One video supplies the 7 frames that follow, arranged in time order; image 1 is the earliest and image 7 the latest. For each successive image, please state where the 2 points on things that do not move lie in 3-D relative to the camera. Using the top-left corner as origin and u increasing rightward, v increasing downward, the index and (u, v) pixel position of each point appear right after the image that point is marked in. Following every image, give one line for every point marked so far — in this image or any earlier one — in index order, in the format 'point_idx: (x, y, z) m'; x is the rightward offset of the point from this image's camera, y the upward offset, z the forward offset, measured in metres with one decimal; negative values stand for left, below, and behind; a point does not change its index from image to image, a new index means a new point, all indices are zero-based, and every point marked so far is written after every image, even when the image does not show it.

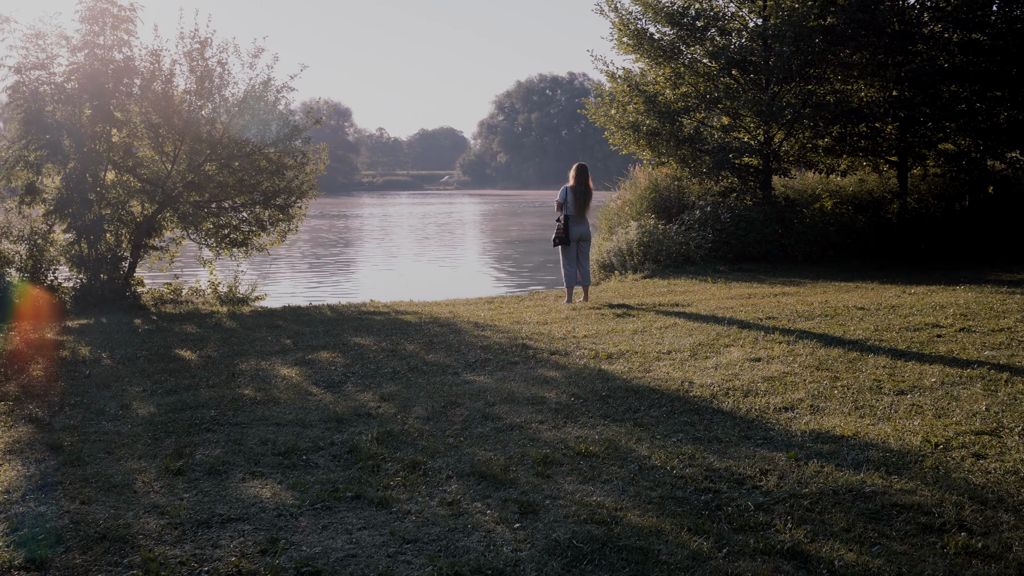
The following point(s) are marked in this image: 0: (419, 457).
0: (-0.5, -0.9, +4.0) m
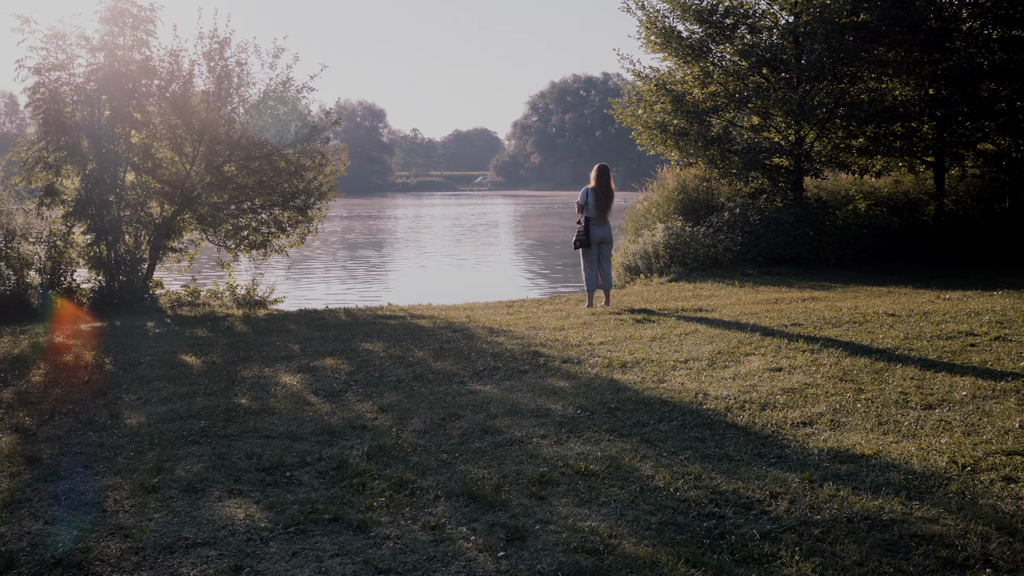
0: (-0.5, -0.9, +3.8) m
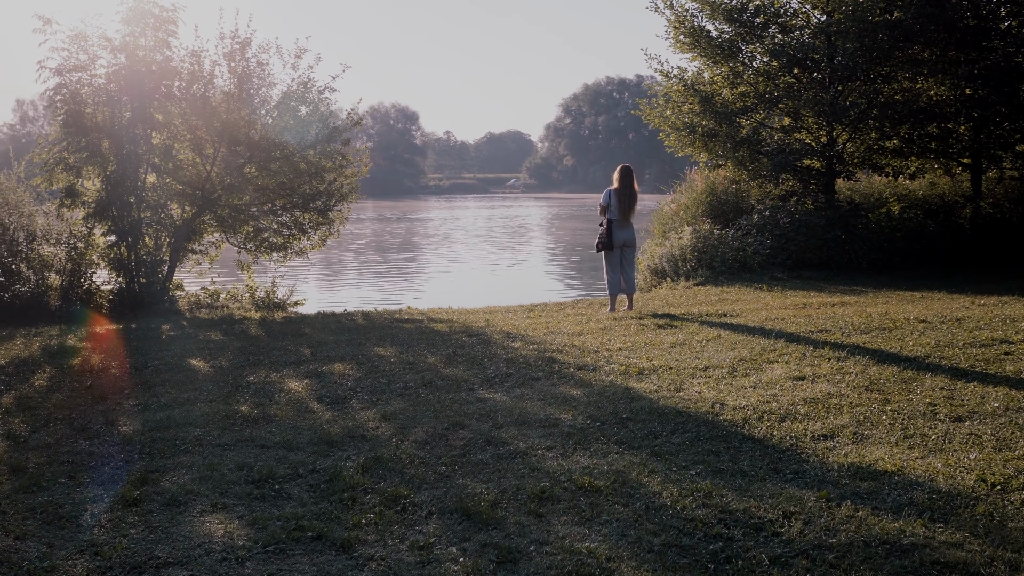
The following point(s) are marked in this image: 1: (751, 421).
0: (-0.5, -1.0, +3.6) m
1: (+1.7, -1.0, +5.4) m
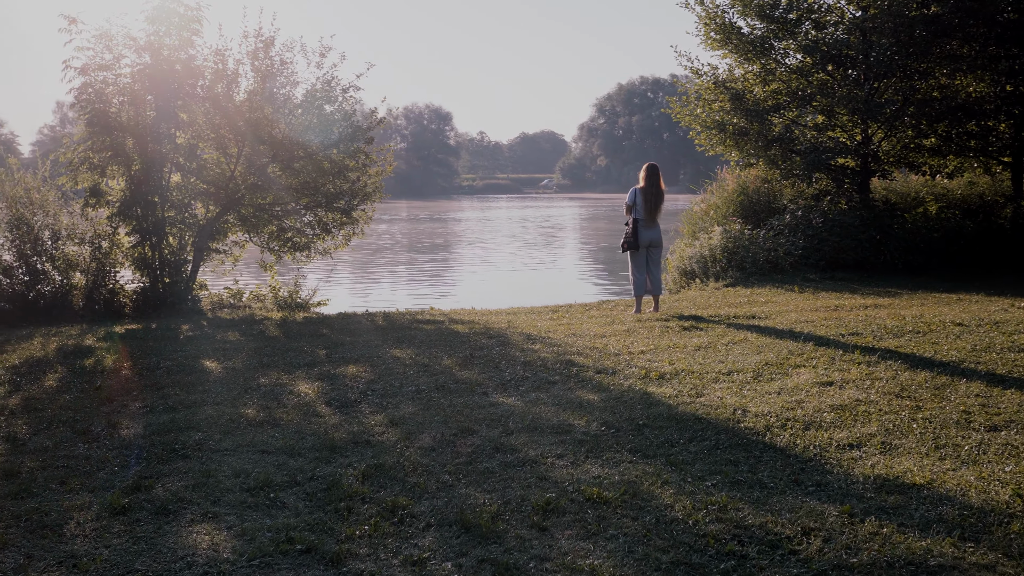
0: (-0.5, -1.0, +3.5) m
1: (+1.8, -1.0, +5.2) m
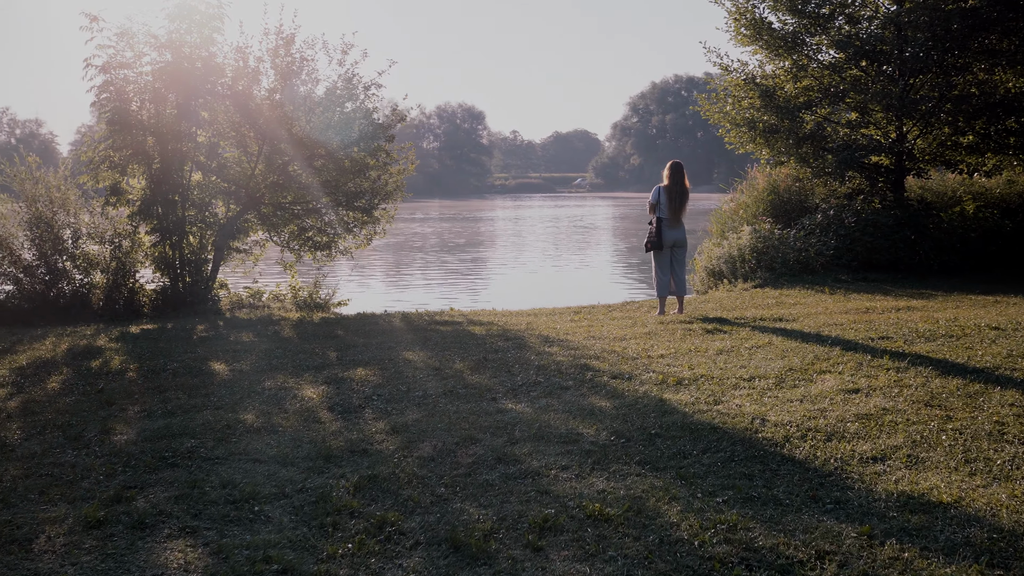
0: (-0.5, -1.0, +3.3) m
1: (+1.8, -1.0, +5.0) m
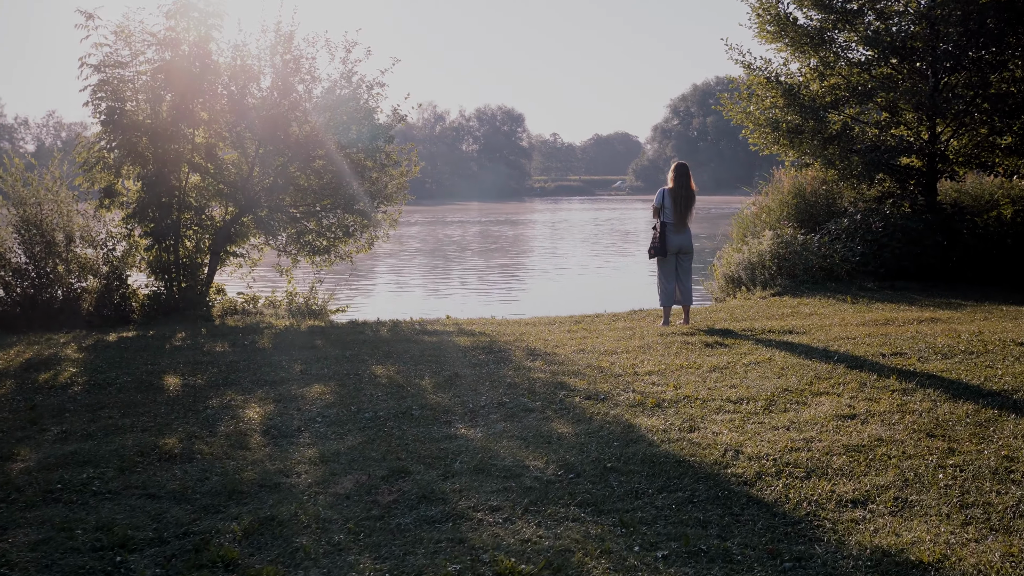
0: (-0.9, -1.1, +3.0) m
1: (+1.5, -1.1, +4.5) m
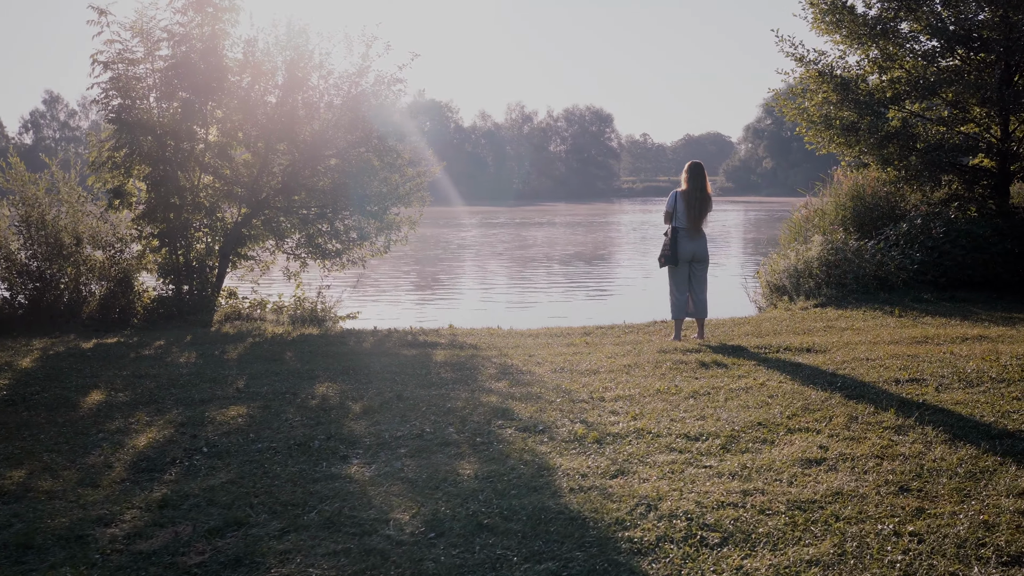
0: (-1.8, -1.2, +2.5) m
1: (+0.8, -1.3, +3.8) m
